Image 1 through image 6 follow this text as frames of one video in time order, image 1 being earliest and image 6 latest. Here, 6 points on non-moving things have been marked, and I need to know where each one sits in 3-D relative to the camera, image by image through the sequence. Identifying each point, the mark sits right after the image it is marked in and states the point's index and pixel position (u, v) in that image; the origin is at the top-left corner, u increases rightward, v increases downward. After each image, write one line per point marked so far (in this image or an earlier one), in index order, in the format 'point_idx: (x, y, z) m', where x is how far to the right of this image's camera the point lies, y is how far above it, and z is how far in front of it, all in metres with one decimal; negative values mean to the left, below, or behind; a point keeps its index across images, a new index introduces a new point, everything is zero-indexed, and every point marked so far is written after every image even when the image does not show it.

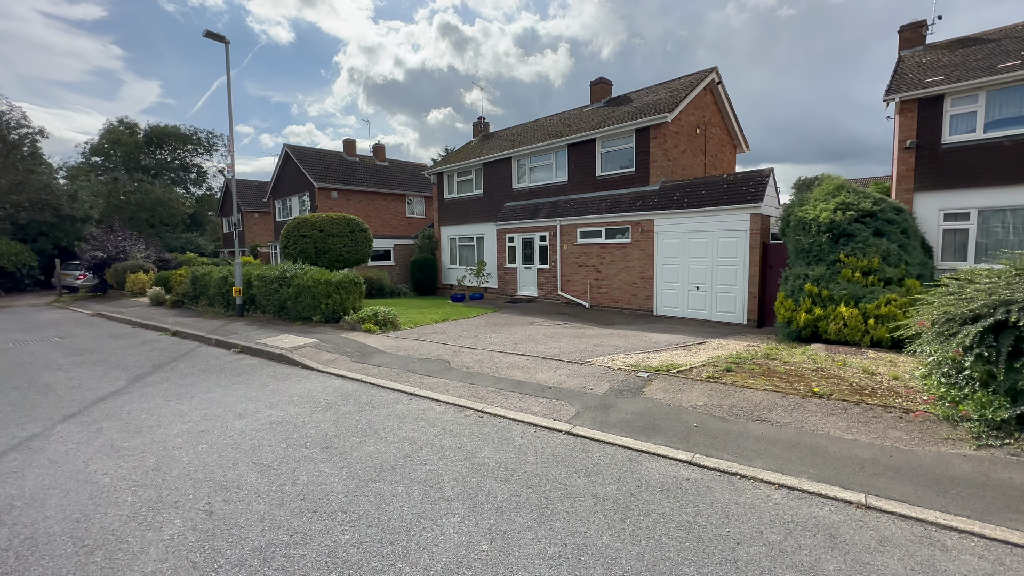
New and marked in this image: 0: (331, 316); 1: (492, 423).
0: (-4.6, -0.7, +11.2) m
1: (-0.2, -1.5, +4.9) m
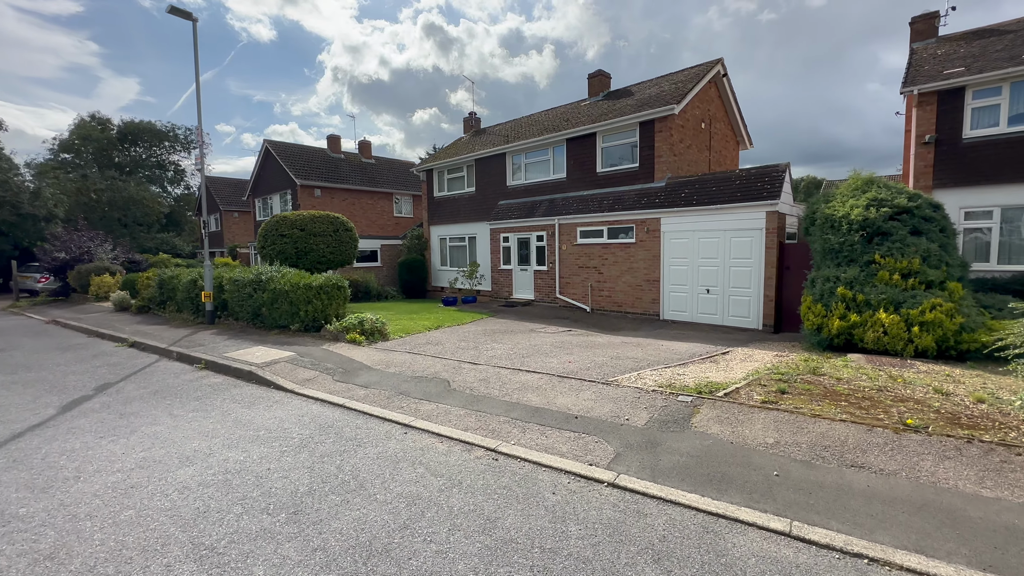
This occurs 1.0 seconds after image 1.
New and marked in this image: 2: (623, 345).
0: (-4.5, -0.8, +10.0) m
1: (0.0, -1.6, +3.8) m
2: (+2.3, -1.2, +9.1) m
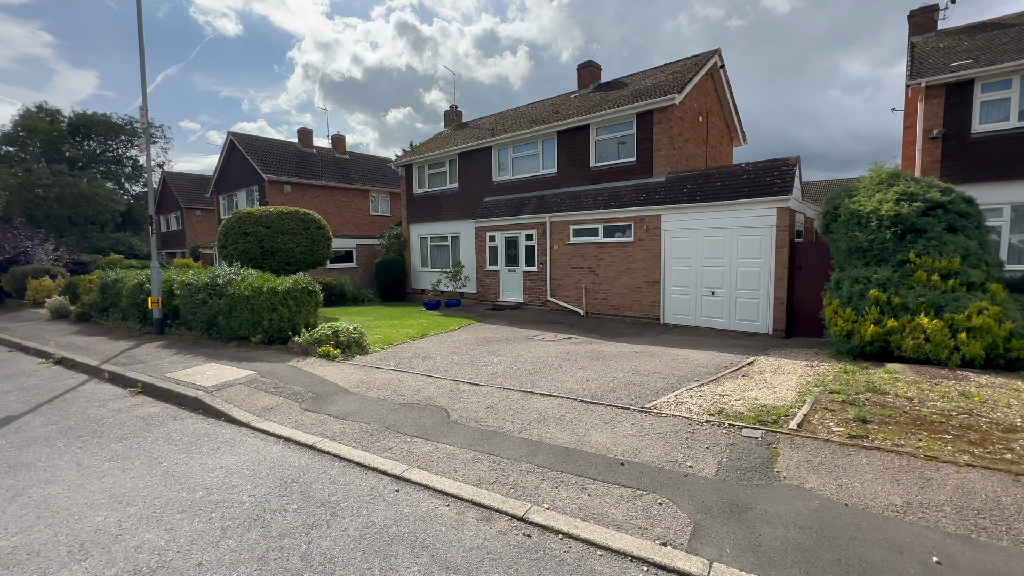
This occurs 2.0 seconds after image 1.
0: (-4.6, -0.9, +8.7) m
1: (+0.3, -1.6, +2.7) m
2: (+2.3, -1.2, +8.1) m
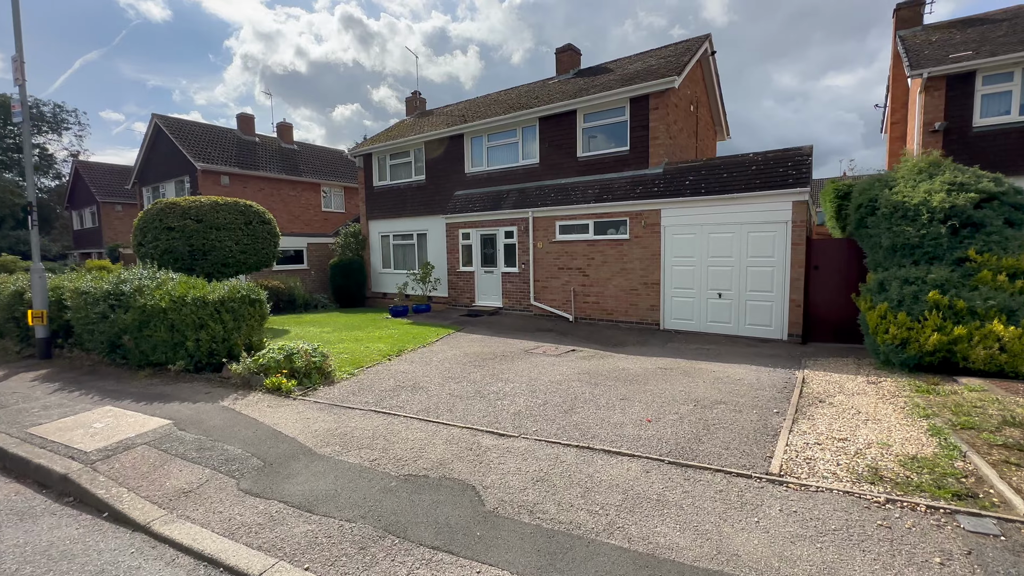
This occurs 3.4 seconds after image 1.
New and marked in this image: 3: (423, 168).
0: (-4.5, -1.1, +6.5) m
1: (+1.0, -1.7, +1.1) m
2: (+2.4, -1.3, +6.7) m
3: (-3.5, +4.7, +17.6) m
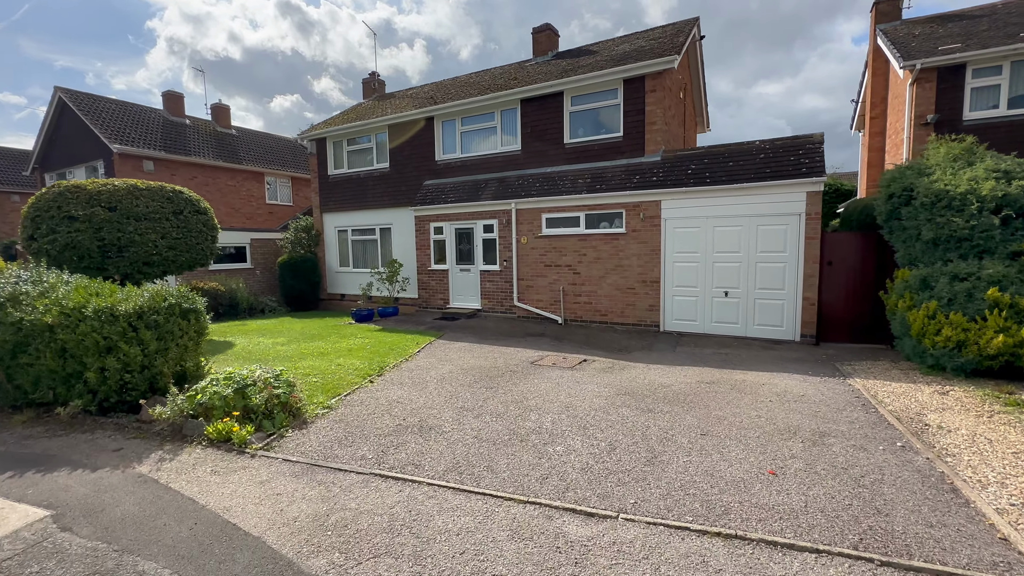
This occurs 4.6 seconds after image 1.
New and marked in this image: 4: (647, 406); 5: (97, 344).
0: (-4.2, -1.1, +4.7) m
1: (+1.8, -1.8, -0.1) m
2: (+2.7, -1.3, +5.6) m
3: (-4.4, +4.7, +15.8) m
4: (+1.5, -1.3, +4.9) m
5: (-4.2, -0.5, +4.5) m
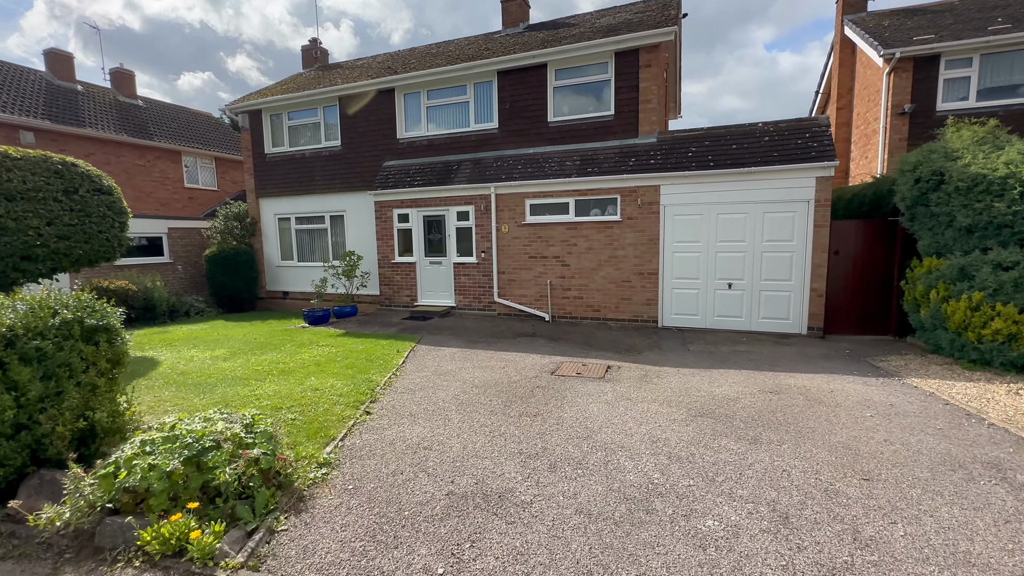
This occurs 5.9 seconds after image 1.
0: (-3.5, -1.2, +2.9) m
1: (+3.1, -1.8, -1.1) m
2: (+3.2, -1.2, +4.7) m
3: (-5.4, +4.8, +13.7) m
4: (+2.1, -1.3, +3.9) m
5: (-3.6, -0.6, +2.7) m
